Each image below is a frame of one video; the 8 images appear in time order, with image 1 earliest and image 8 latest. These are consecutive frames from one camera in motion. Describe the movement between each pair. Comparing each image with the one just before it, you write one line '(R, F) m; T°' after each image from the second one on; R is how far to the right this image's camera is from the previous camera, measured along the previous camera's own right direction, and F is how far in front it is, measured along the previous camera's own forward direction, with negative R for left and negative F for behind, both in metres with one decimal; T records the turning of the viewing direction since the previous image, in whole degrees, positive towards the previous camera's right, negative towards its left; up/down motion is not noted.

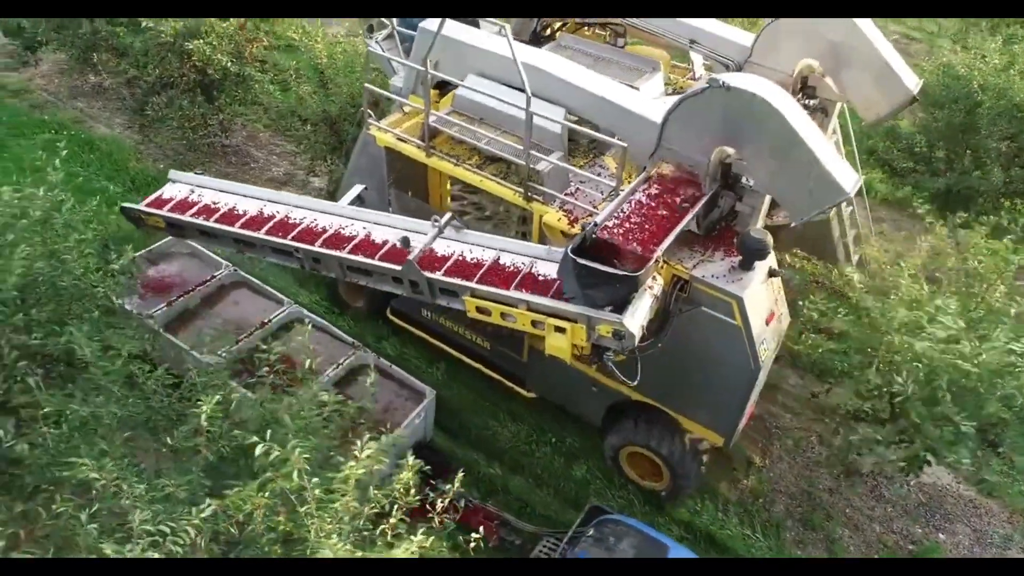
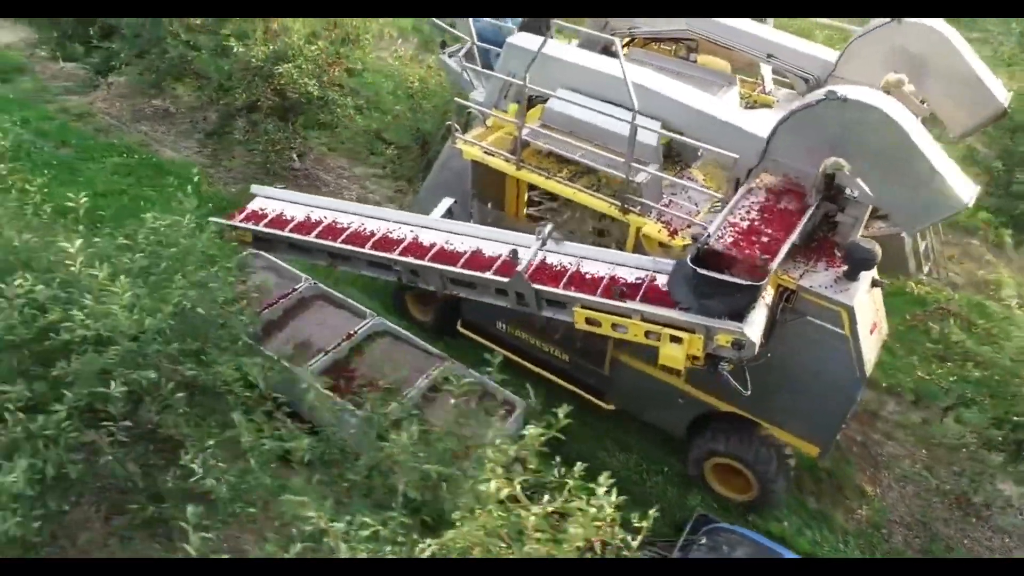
(-0.5, 0.0) m; 0°
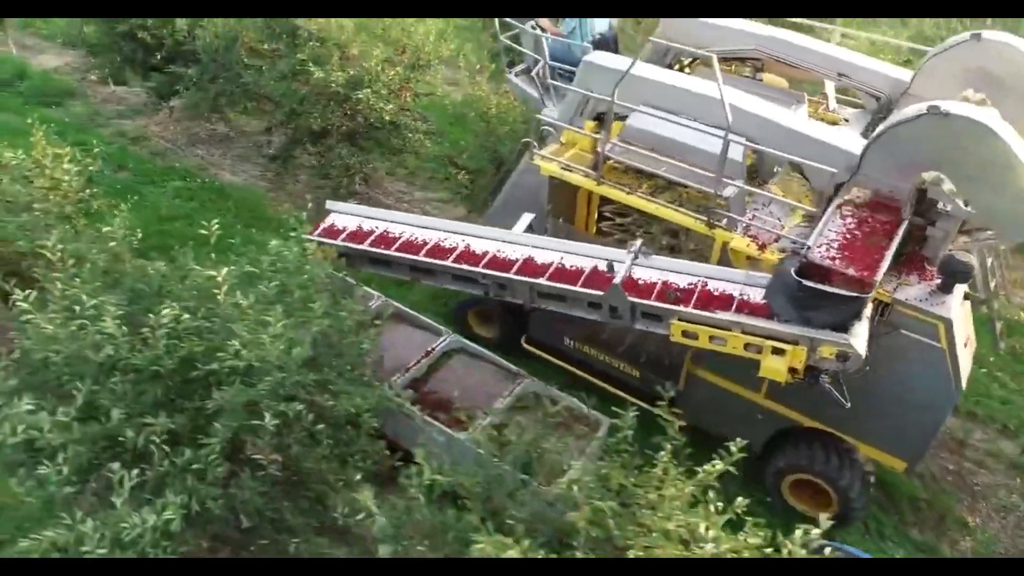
(-0.5, -0.1) m; +1°
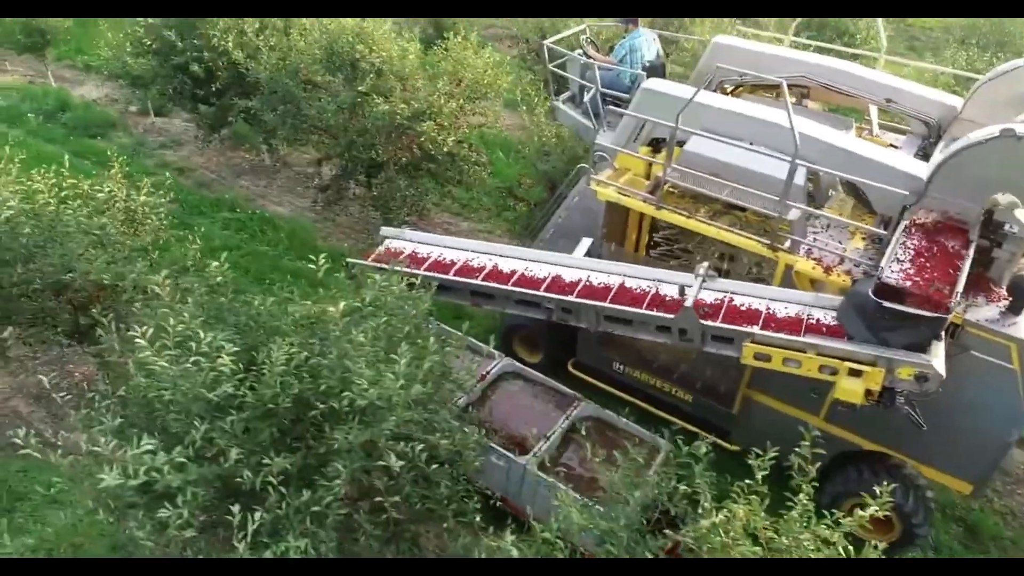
(-0.5, 0.0) m; +1°
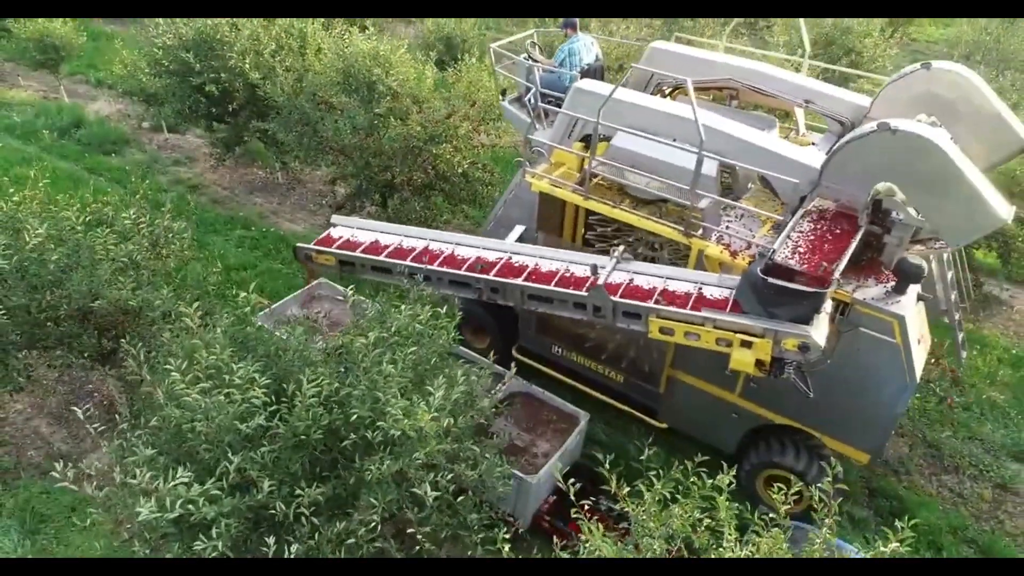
(+0.5, -0.4) m; -1°
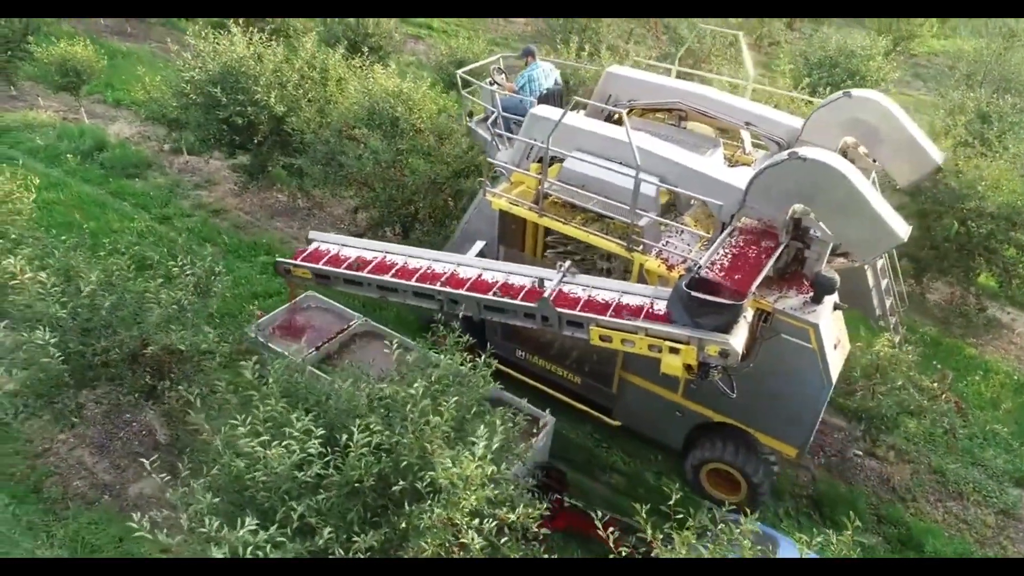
(+0.3, -0.5) m; 0°
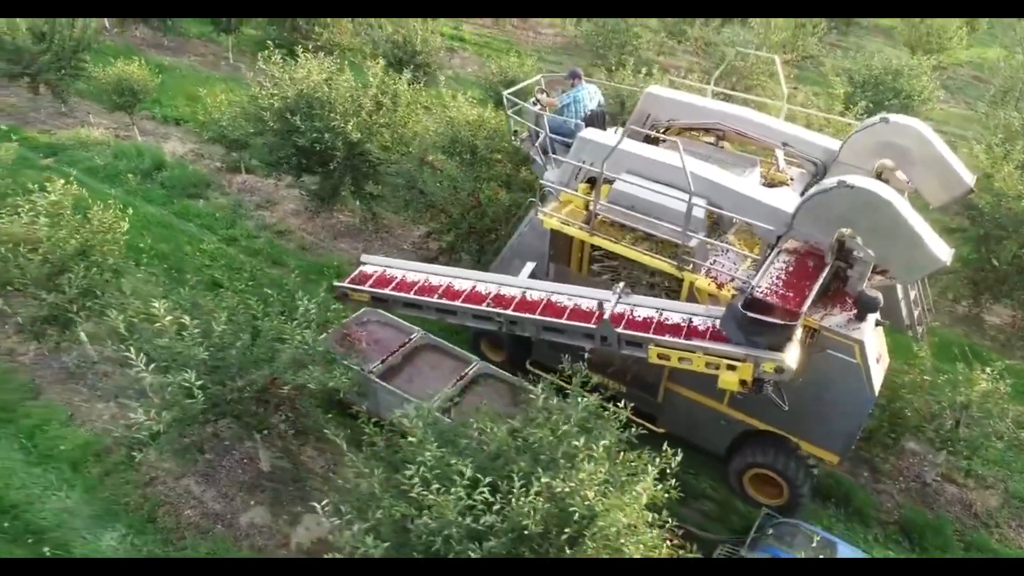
(-0.4, -0.3) m; 0°
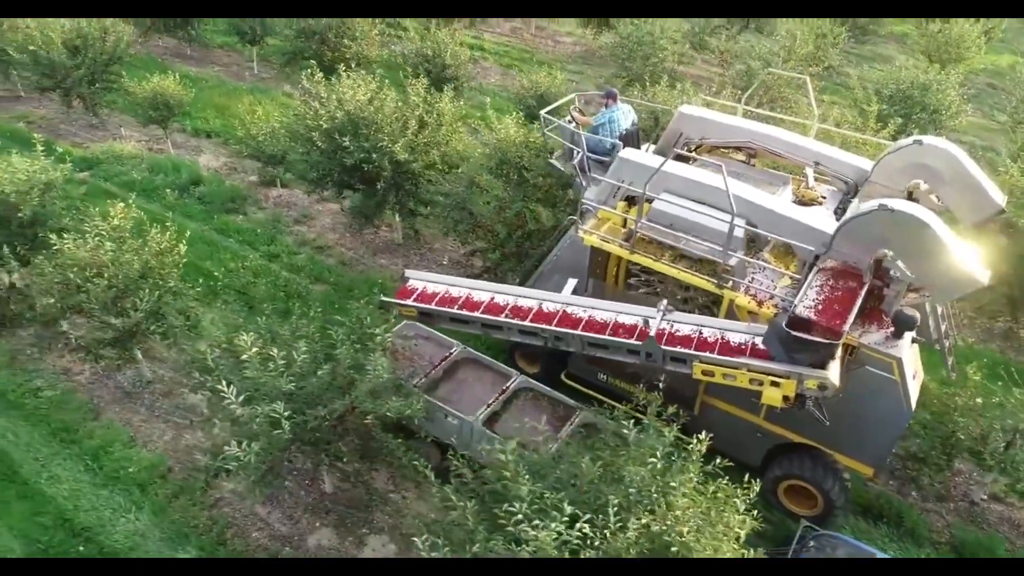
(-0.3, -0.1) m; 0°
